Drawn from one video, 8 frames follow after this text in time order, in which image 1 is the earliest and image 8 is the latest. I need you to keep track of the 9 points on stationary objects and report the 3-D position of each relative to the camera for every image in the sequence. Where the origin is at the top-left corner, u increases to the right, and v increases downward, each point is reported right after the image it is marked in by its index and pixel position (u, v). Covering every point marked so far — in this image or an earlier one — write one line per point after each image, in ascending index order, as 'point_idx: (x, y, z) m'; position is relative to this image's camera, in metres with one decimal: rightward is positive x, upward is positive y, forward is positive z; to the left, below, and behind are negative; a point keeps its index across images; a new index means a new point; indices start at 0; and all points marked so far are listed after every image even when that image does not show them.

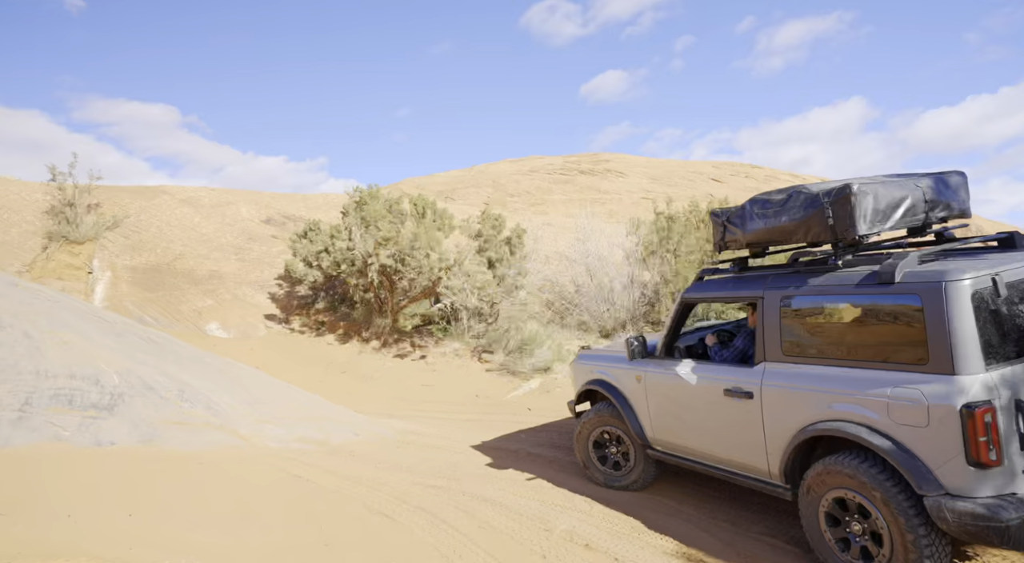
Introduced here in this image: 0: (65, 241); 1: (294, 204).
0: (-8.1, +0.7, +10.5) m
1: (-5.9, +2.2, +16.7) m
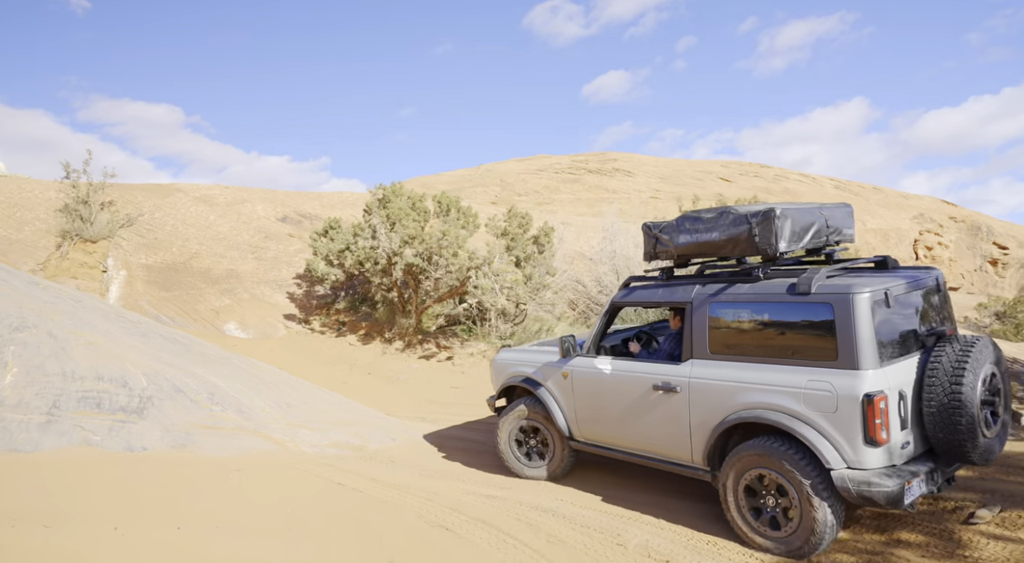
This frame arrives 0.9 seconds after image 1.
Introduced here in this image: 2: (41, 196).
0: (-7.7, +0.8, +10.3) m
1: (-5.5, +2.3, +16.5) m
2: (-10.6, +2.0, +13.4) m
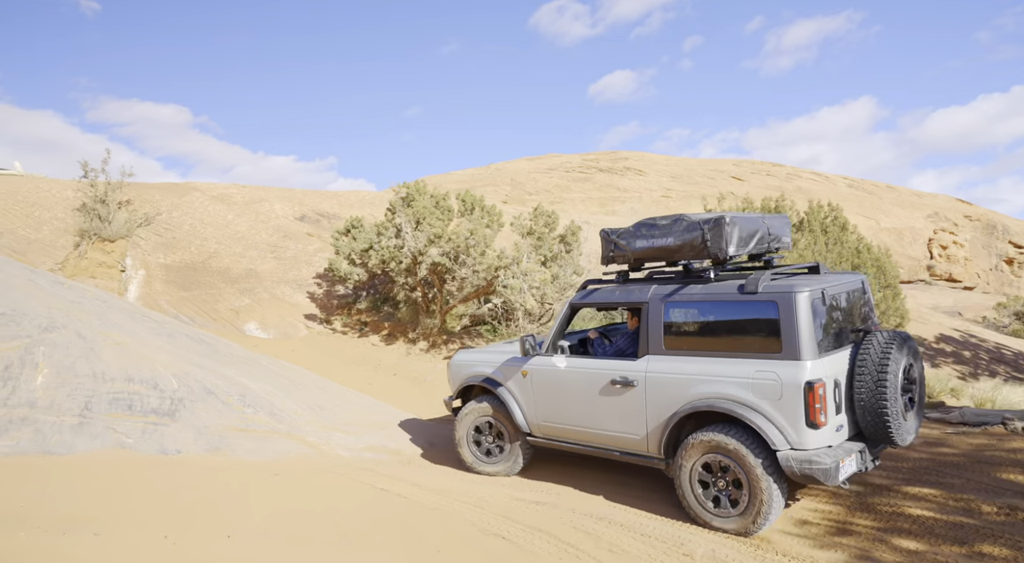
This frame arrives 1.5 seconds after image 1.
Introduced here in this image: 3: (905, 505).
0: (-7.3, +0.8, +10.2) m
1: (-5.1, +2.3, +16.4) m
2: (-10.2, +2.0, +13.3) m
3: (+2.9, -1.7, +4.4) m
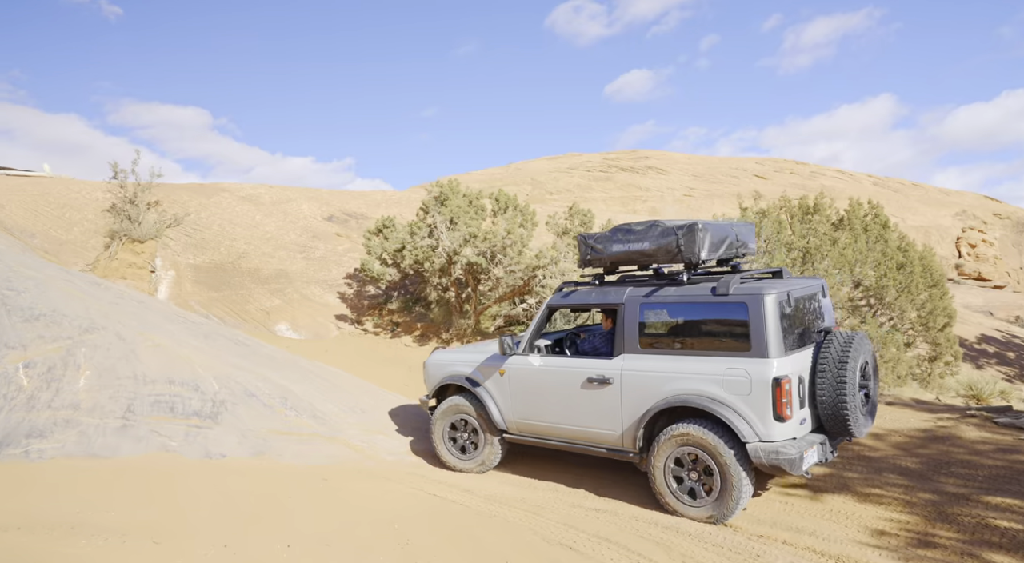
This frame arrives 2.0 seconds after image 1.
0: (-6.7, +0.7, +10.2) m
1: (-4.4, +2.3, +16.4) m
2: (-9.6, +1.9, +13.3) m
3: (+3.3, -1.6, +4.1) m
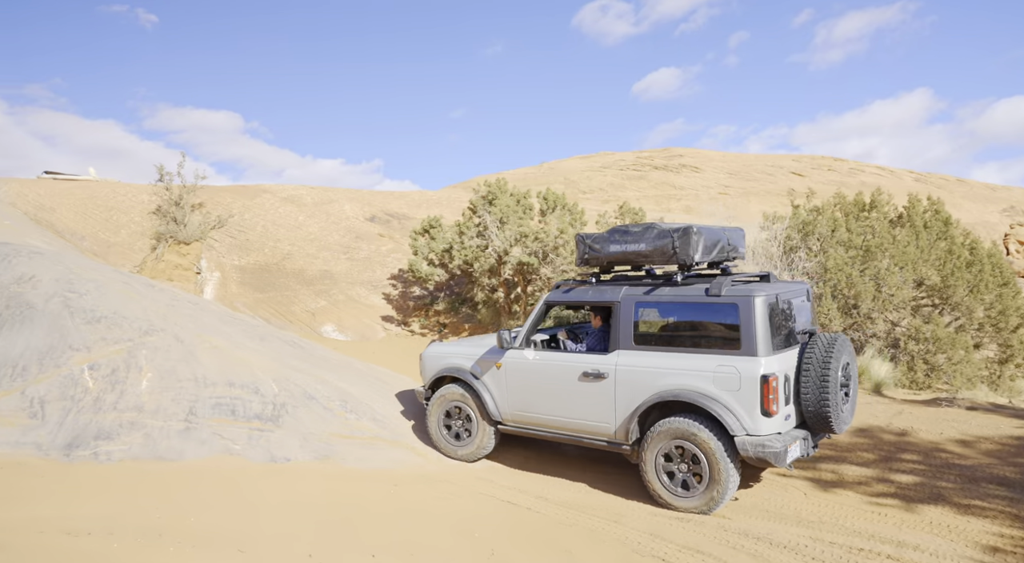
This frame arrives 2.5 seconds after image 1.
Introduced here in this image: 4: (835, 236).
0: (-5.9, +0.7, +10.3) m
1: (-3.4, +2.2, +16.3) m
2: (-8.7, +1.9, +13.5) m
3: (+3.9, -1.6, +3.8) m
4: (+5.5, +0.8, +10.0) m
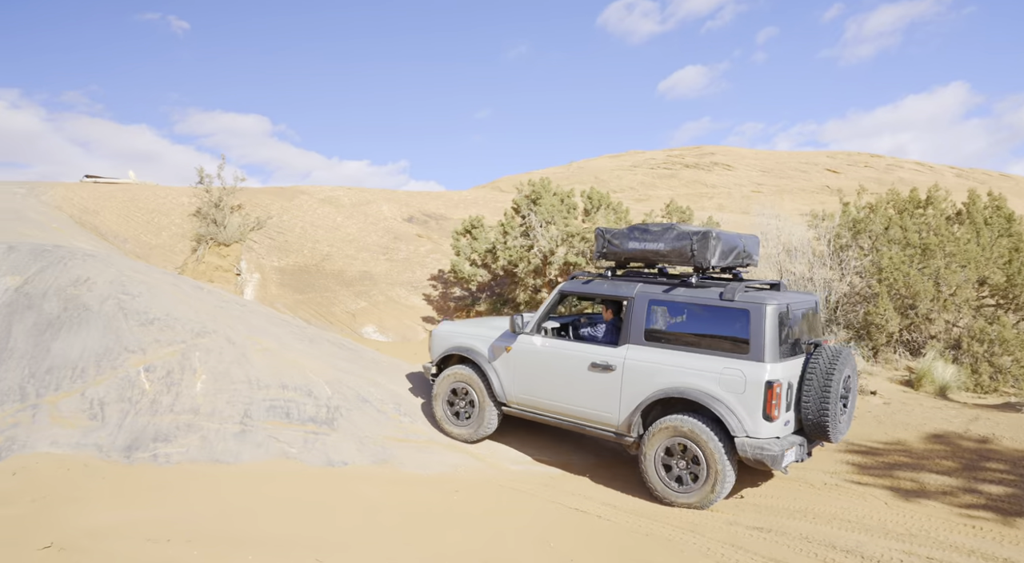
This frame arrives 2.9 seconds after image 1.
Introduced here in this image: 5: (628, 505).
0: (-5.2, +0.7, +10.4) m
1: (-2.5, +2.2, +16.3) m
2: (-7.9, +1.9, +13.7) m
3: (+4.4, -1.6, +3.5) m
4: (+6.2, +0.8, +9.6) m
5: (+0.9, -1.7, +4.5) m
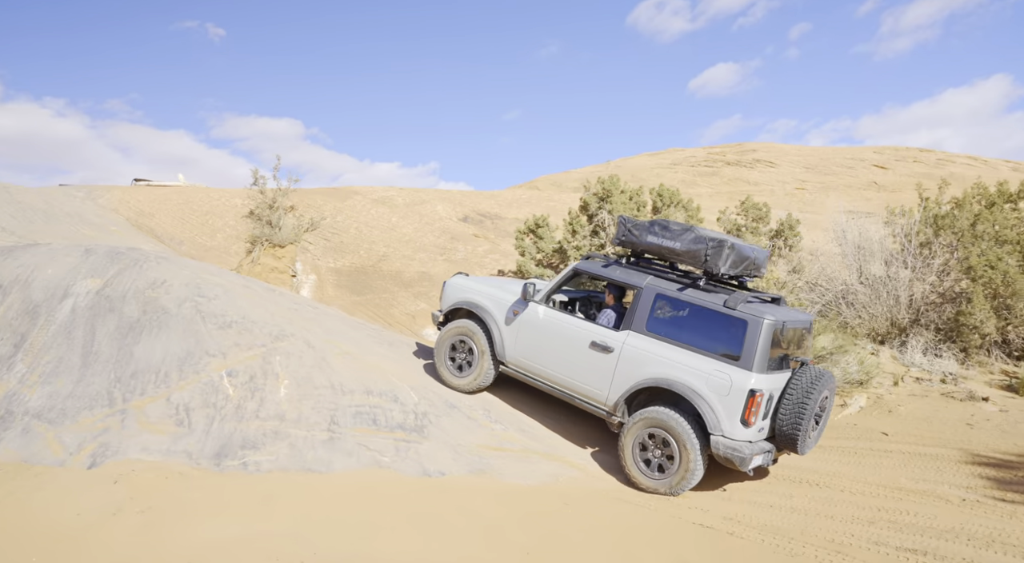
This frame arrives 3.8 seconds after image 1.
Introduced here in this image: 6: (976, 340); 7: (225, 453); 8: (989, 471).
0: (-4.2, +0.7, +10.3) m
1: (-1.2, +2.2, +16.1) m
2: (-6.7, +1.8, +13.7) m
3: (+5.1, -1.6, +3.1) m
4: (+7.2, +0.8, +9.1) m
5: (+1.7, -1.7, +4.2) m
6: (+6.5, -0.8, +8.3) m
7: (-2.3, -1.4, +4.8) m
8: (+3.9, -1.6, +4.9) m
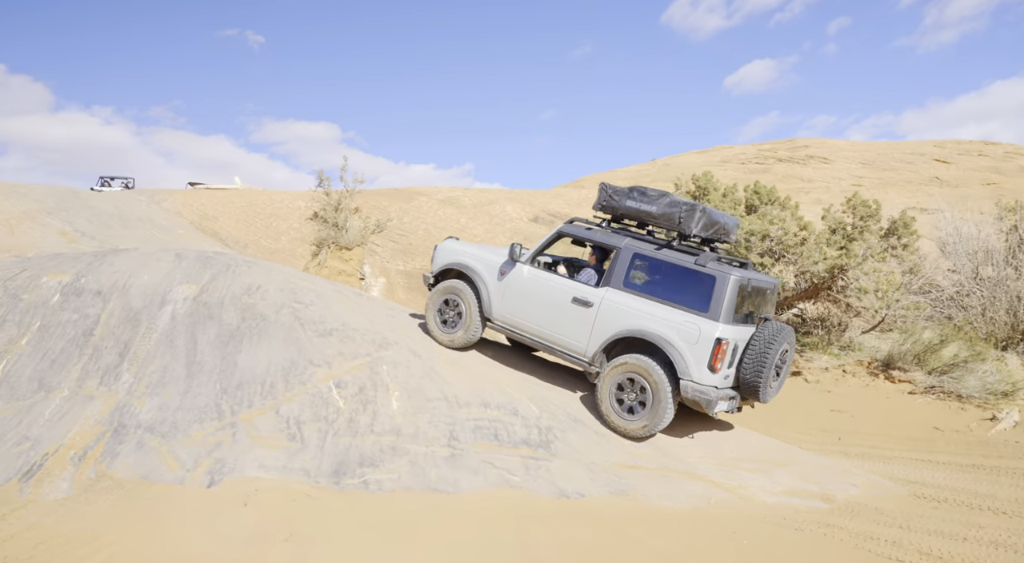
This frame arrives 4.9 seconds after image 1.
0: (-2.8, +0.6, +10.0) m
1: (+0.3, +2.1, +15.7) m
2: (-5.2, +1.7, +13.6) m
3: (+6.2, -1.6, +2.4) m
4: (+8.4, +0.8, +8.4) m
5: (+2.8, -1.7, +3.7) m
6: (+7.7, -0.8, +7.5) m
7: (-1.2, -1.5, +4.5) m
8: (+5.0, -1.6, +4.3) m
